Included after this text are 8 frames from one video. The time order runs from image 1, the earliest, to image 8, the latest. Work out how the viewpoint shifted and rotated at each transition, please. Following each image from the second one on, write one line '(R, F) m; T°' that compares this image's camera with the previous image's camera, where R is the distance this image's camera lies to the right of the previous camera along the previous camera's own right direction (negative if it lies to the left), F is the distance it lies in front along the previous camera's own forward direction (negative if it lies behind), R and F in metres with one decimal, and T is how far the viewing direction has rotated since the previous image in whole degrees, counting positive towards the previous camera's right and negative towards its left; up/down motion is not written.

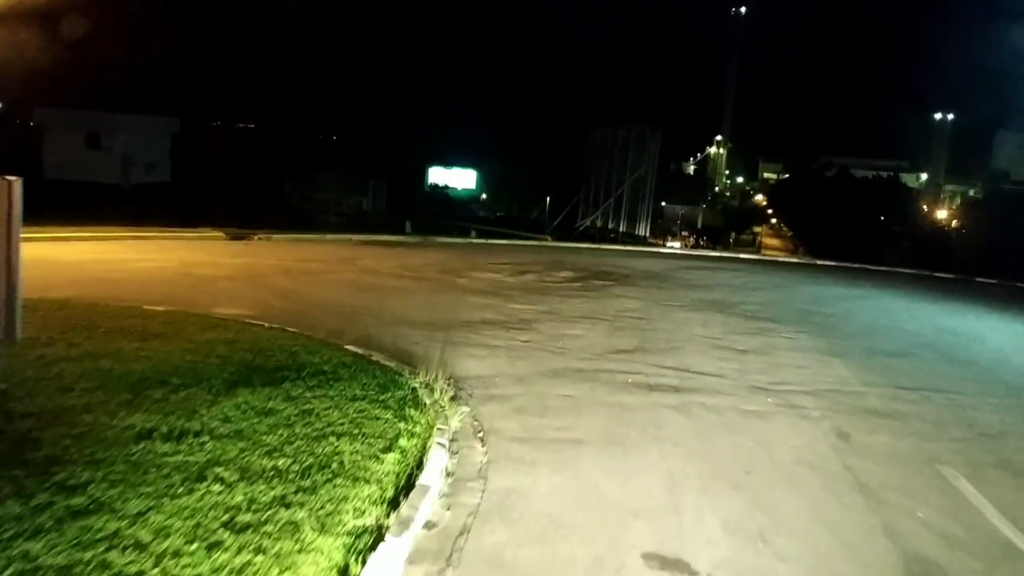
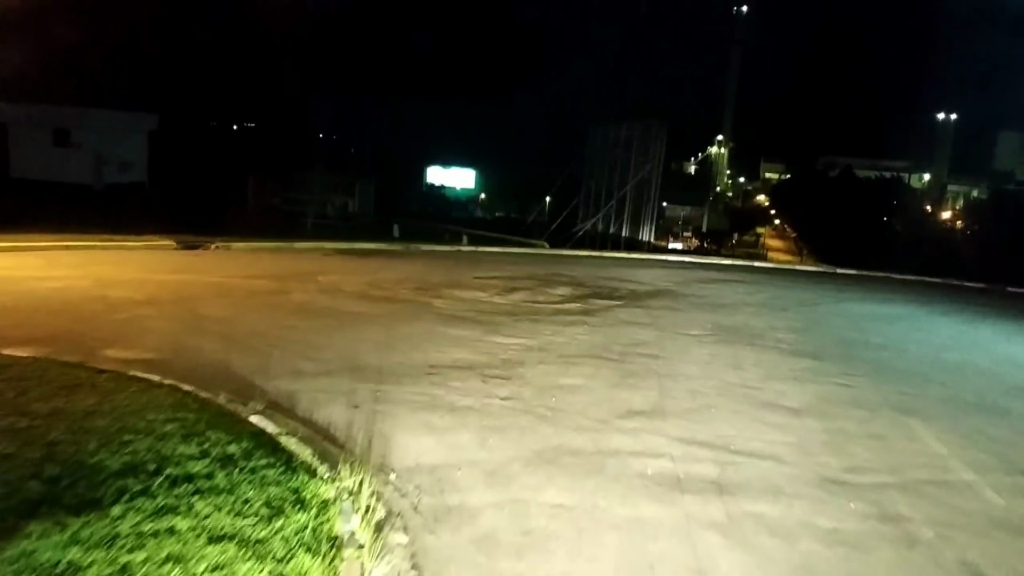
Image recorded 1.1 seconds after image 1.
(+0.2, +2.6) m; 0°
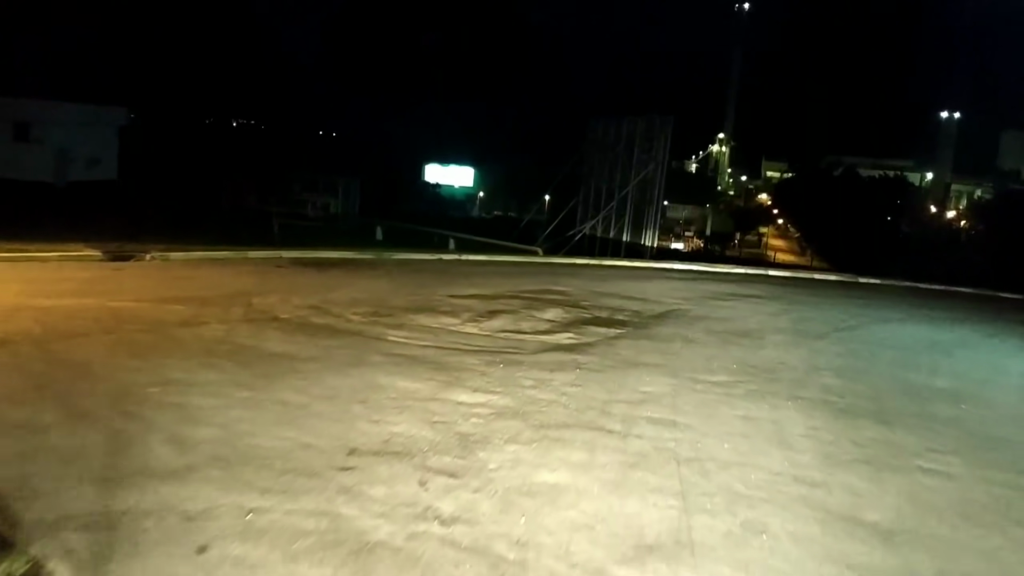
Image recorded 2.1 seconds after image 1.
(+0.3, +2.7) m; 0°
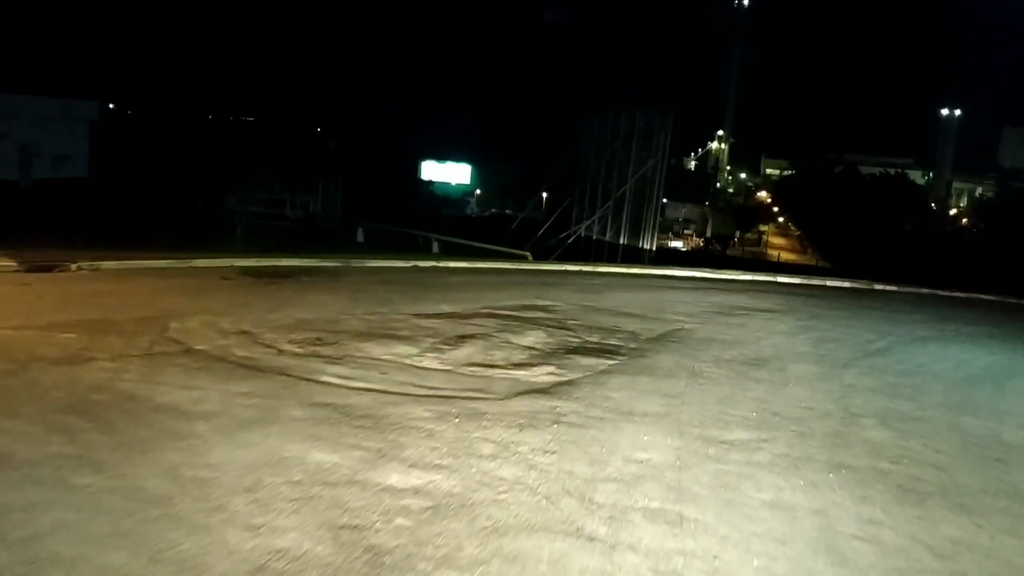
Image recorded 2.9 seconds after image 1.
(+0.3, +2.1) m; 0°
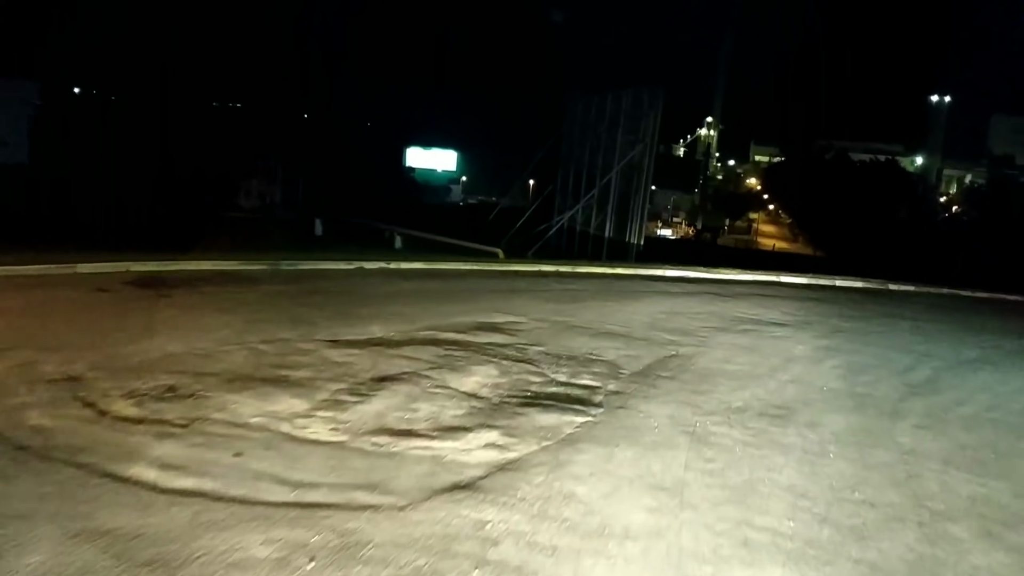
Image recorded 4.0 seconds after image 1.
(+0.5, +2.9) m; +1°
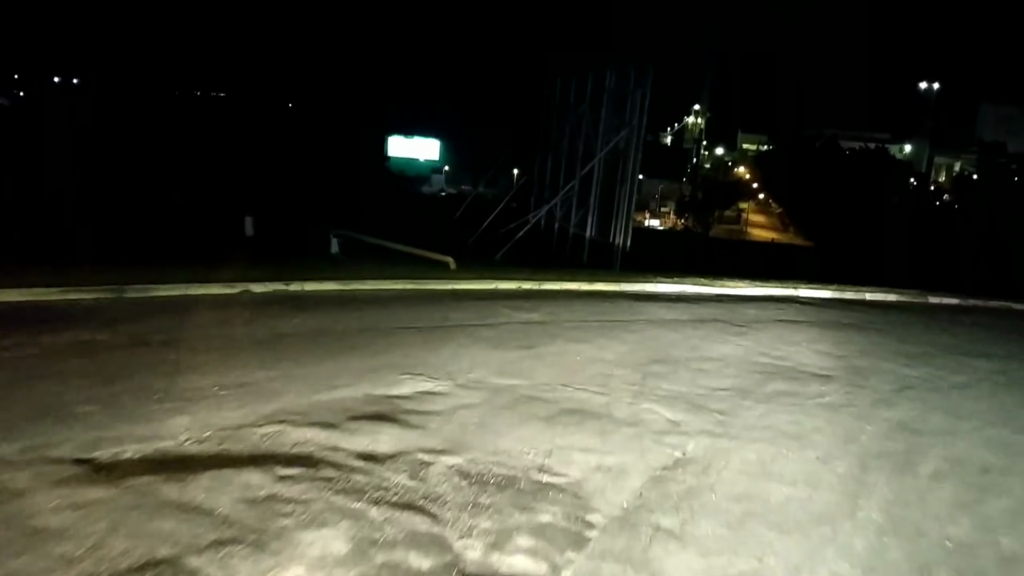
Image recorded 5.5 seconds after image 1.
(+0.6, +4.2) m; +1°
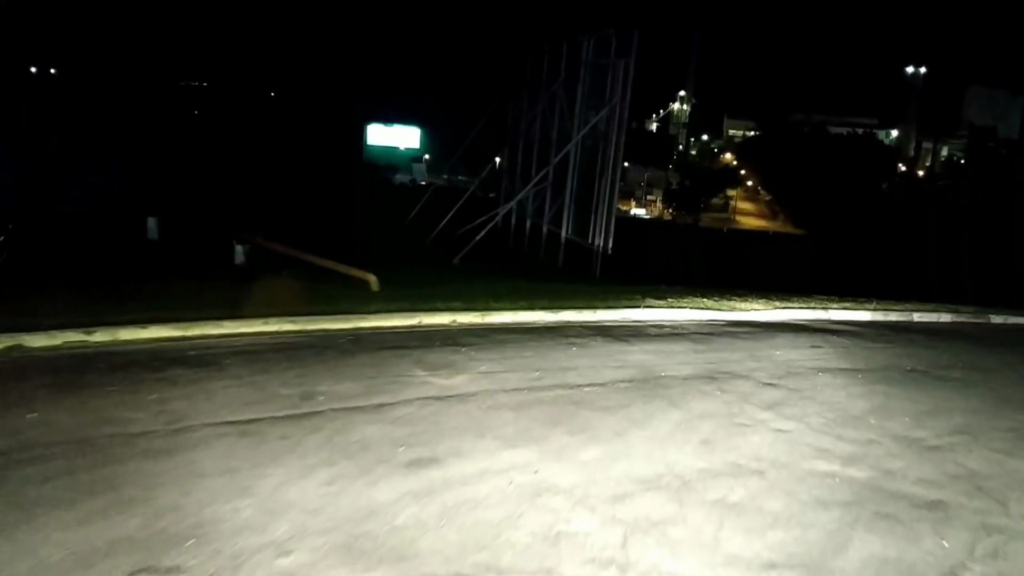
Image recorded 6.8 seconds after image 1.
(+0.6, +4.2) m; +1°
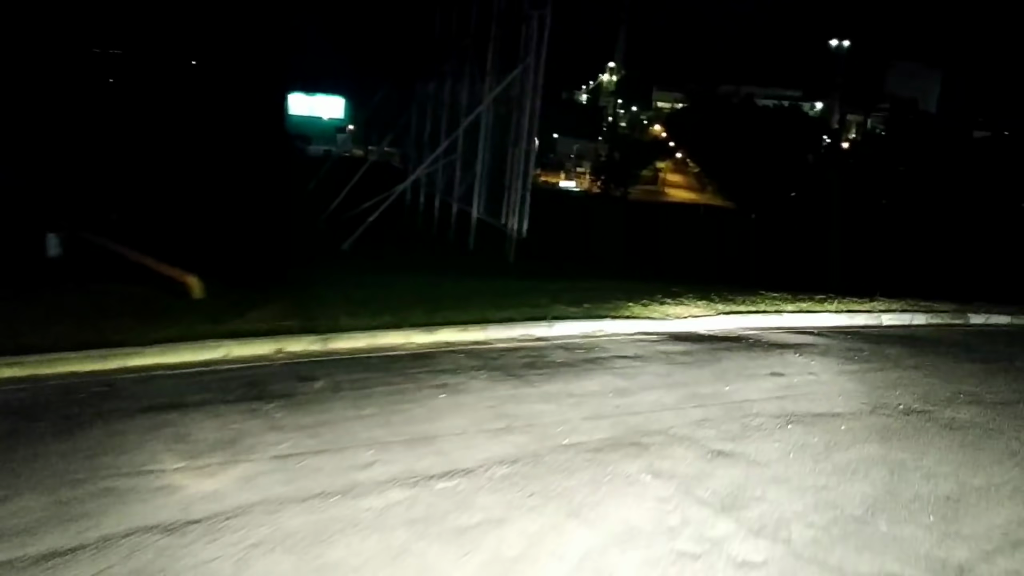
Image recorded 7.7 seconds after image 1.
(+0.7, +3.0) m; +4°
